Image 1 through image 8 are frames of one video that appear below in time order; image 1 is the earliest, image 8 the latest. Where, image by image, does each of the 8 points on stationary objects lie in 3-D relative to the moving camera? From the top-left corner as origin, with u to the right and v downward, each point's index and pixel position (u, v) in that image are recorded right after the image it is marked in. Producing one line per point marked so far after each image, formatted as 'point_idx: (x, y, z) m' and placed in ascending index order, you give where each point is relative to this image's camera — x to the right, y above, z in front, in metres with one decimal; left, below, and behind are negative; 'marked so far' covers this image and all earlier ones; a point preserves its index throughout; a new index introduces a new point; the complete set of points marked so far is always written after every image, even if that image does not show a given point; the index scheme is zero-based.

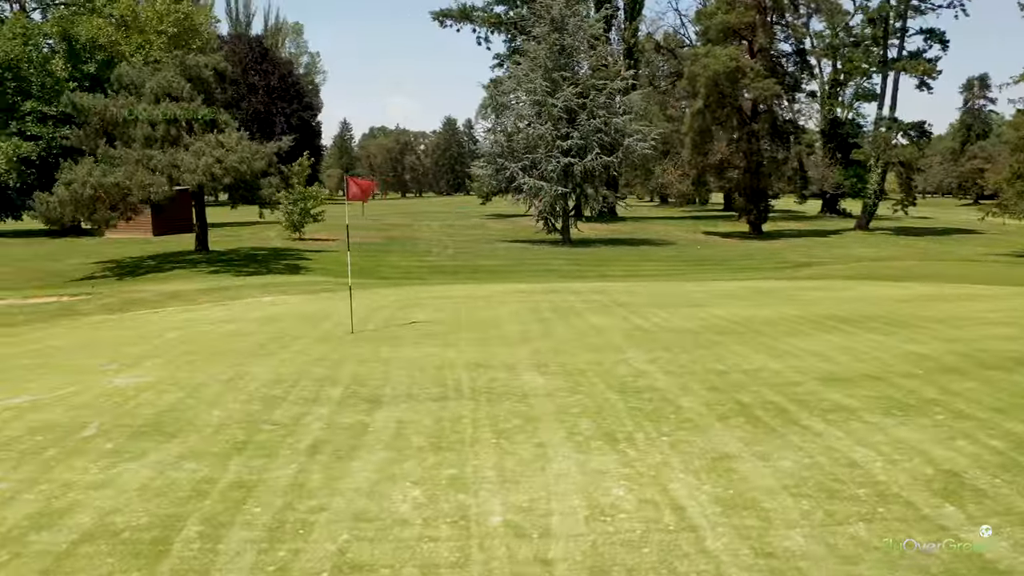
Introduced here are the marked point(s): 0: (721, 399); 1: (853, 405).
0: (+2.4, -1.3, +9.4) m
1: (+3.8, -1.3, +9.2) m
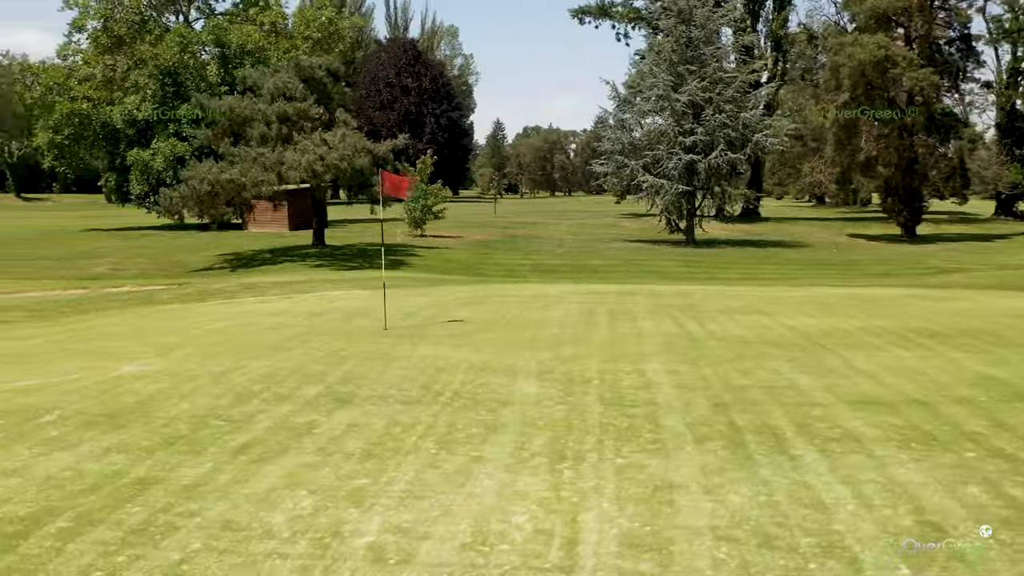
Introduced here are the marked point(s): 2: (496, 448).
0: (+2.1, -1.3, +8.3) m
1: (+3.4, -1.4, +7.9) m
2: (-0.2, -1.5, +7.5) m
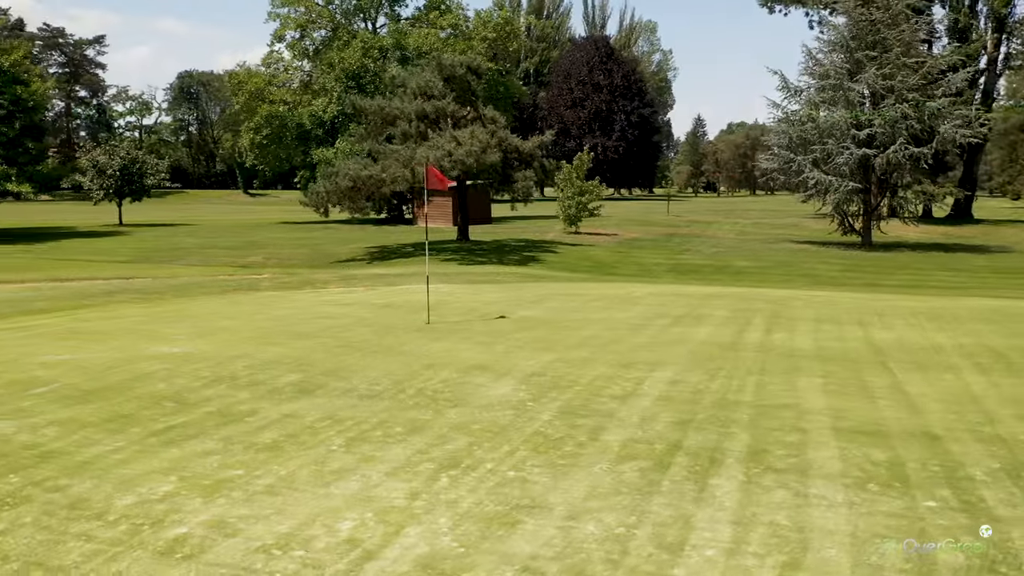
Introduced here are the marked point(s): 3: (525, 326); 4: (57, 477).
0: (+1.4, -1.4, +7.5) m
1: (+2.6, -1.5, +6.7) m
2: (-1.0, -1.4, +7.2) m
3: (+0.2, -0.6, +13.3) m
4: (-3.6, -1.5, +6.5) m
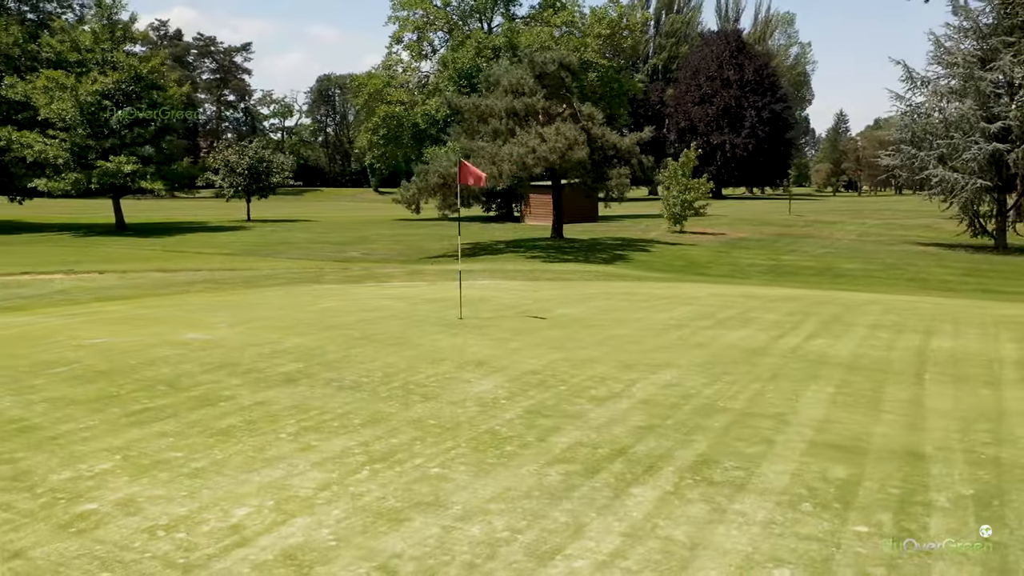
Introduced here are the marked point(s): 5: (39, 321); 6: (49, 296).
0: (+0.9, -1.3, +7.1) m
1: (+2.0, -1.5, +6.2) m
2: (-1.5, -1.3, +7.2) m
3: (+0.7, -0.6, +13.1) m
4: (-4.2, -1.4, +7.0) m
5: (-7.9, -0.6, +13.6) m
6: (-9.7, -0.1, +17.1) m
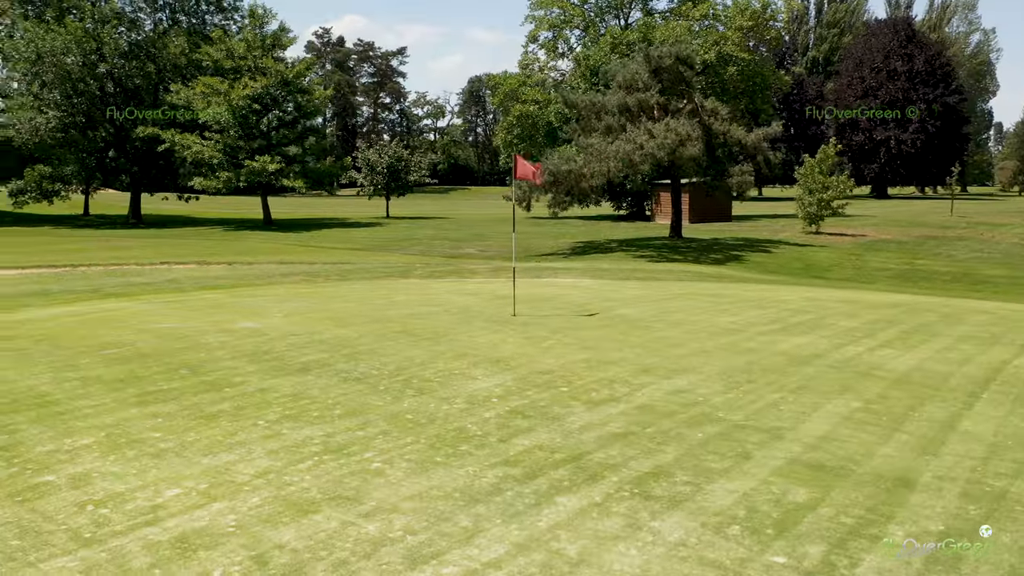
0: (+0.5, -1.3, +6.8) m
1: (+1.4, -1.5, +5.6) m
2: (-1.8, -1.3, +7.3) m
3: (+1.4, -0.6, +12.7) m
4: (-4.5, -1.2, +7.6) m
5: (-6.9, -0.3, +14.8) m
6: (-8.0, +0.1, +18.5) m
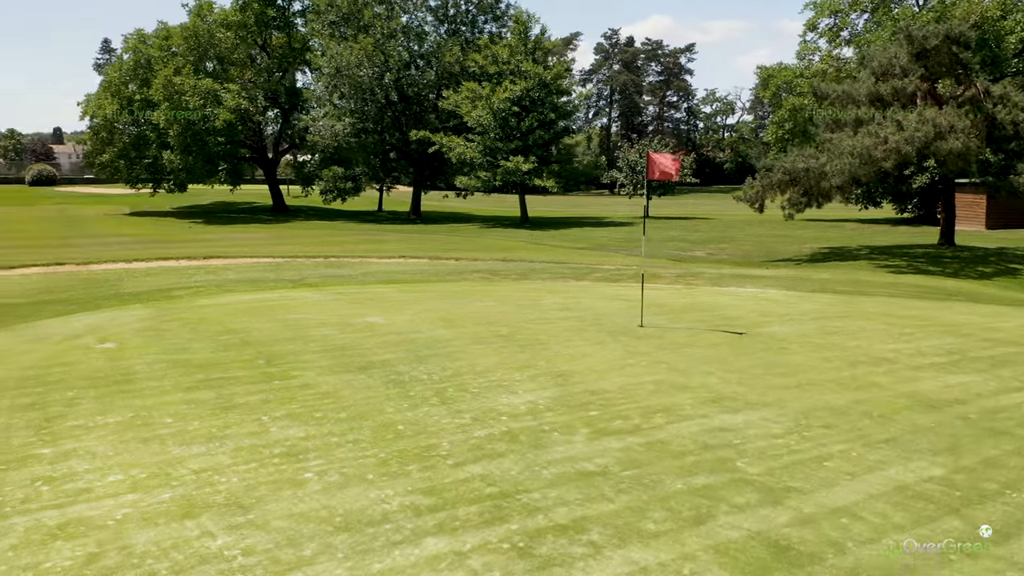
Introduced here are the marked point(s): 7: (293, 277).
0: (+0.1, -1.4, +6.0) m
1: (+0.5, -1.6, +4.6) m
2: (-2.0, -1.3, +7.3) m
3: (+3.0, -0.7, +11.2) m
4: (-4.3, -1.1, +8.5) m
5: (-4.1, -0.2, +16.0) m
6: (-3.8, +0.3, +19.9) m
7: (-5.2, +0.2, +19.3) m
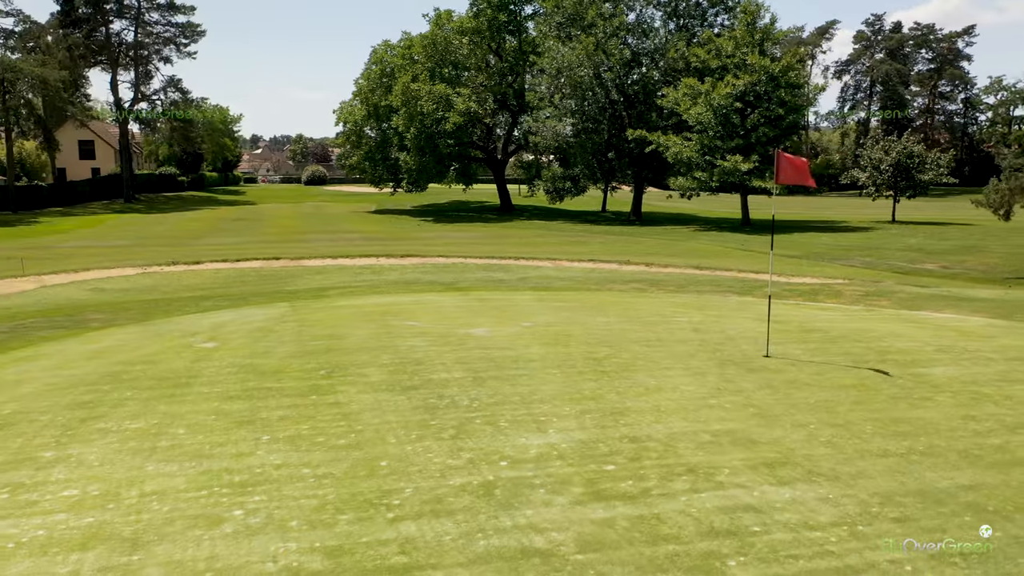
0: (-0.4, -1.6, +5.0) m
1: (-0.4, -1.8, +3.6) m
2: (-2.0, -1.4, +6.8) m
3: (+3.9, -1.1, +9.2) m
4: (-3.9, -1.2, +8.6) m
5: (-1.4, -0.3, +15.8) m
6: (0.0, +0.2, +19.4) m
7: (-1.5, +0.2, +19.2) m
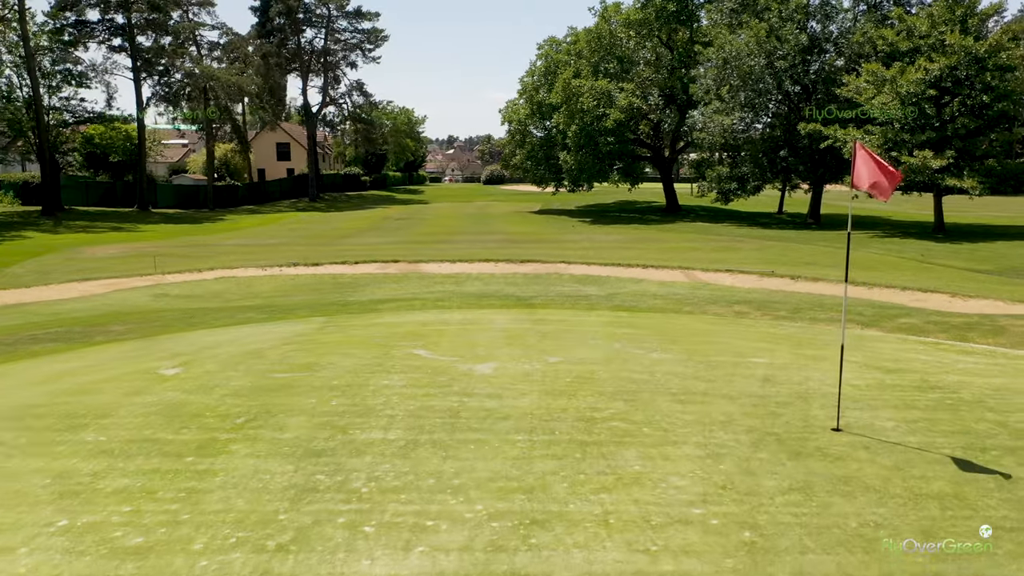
0: (-1.9, -1.9, +3.0) m
1: (-2.2, -2.1, +1.6) m
2: (-3.0, -1.7, +5.1) m
3: (+3.3, -1.5, +6.0) m
4: (-4.5, -1.4, +7.3) m
5: (-0.4, -0.6, +13.7) m
6: (+1.8, -0.2, +16.9) m
7: (+0.3, -0.1, +17.1) m
